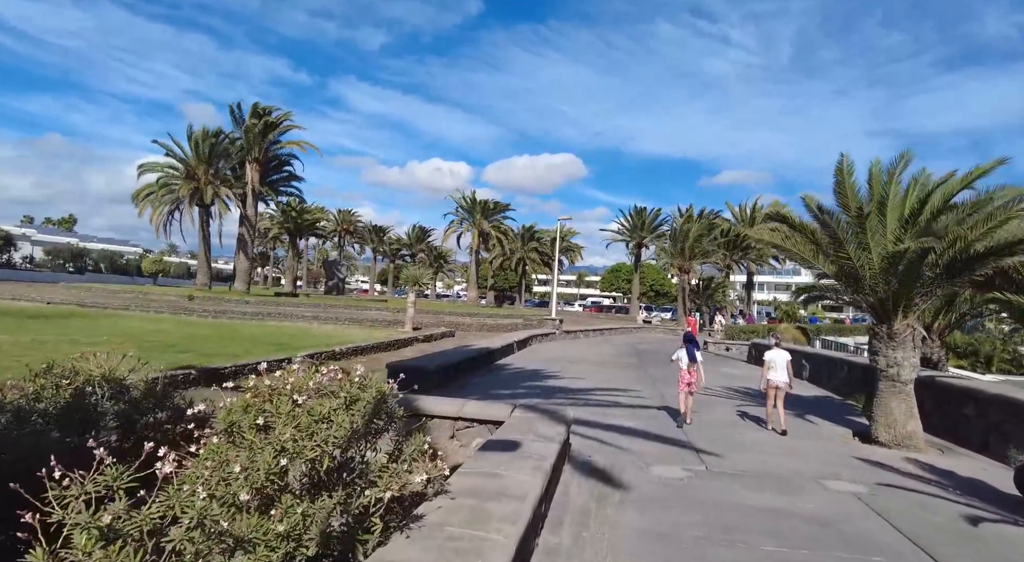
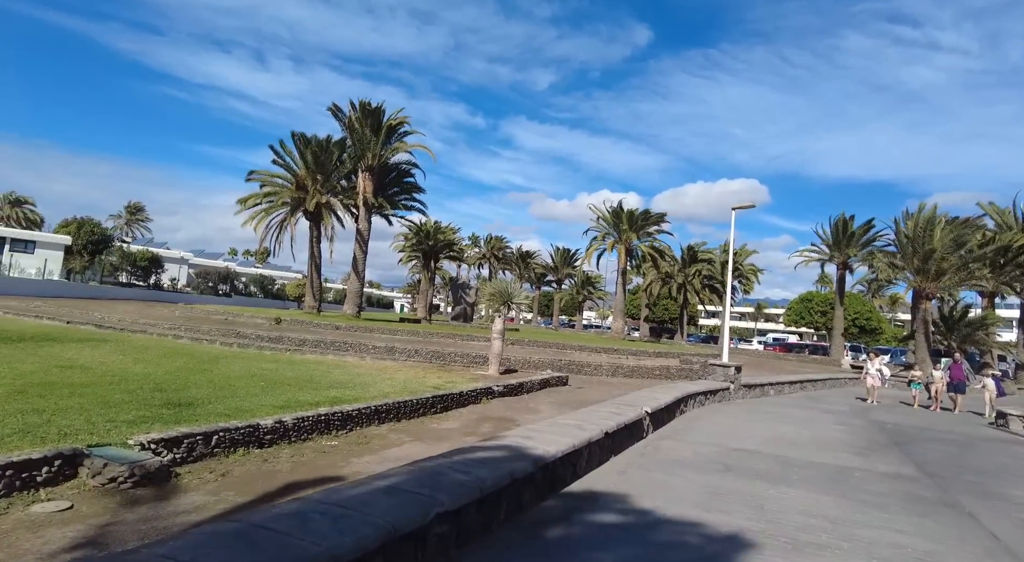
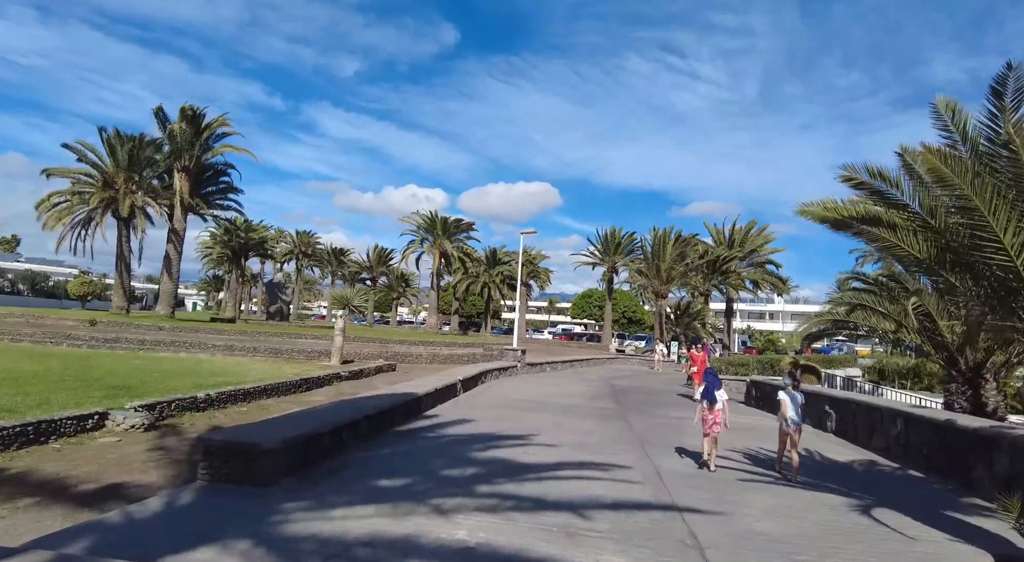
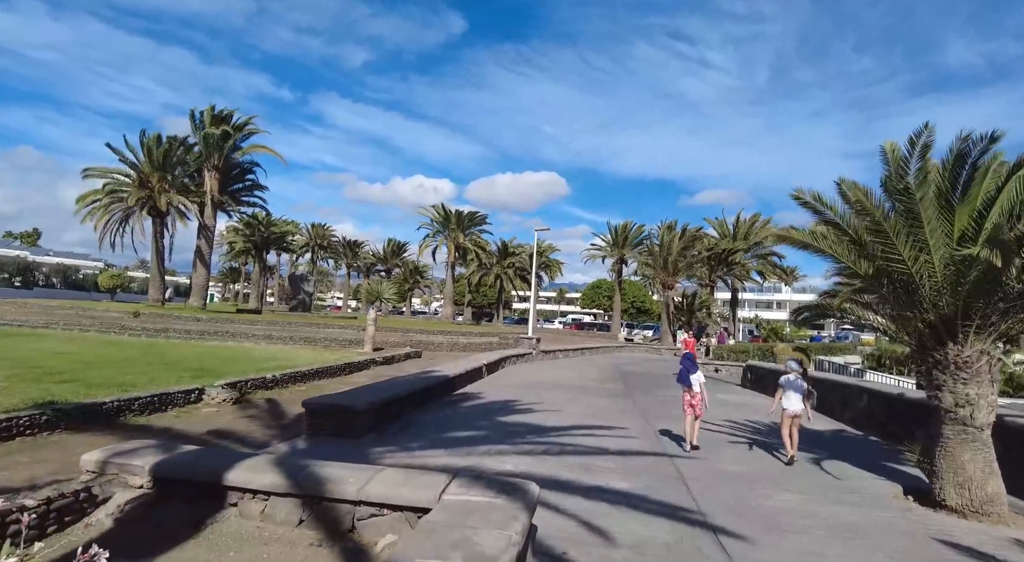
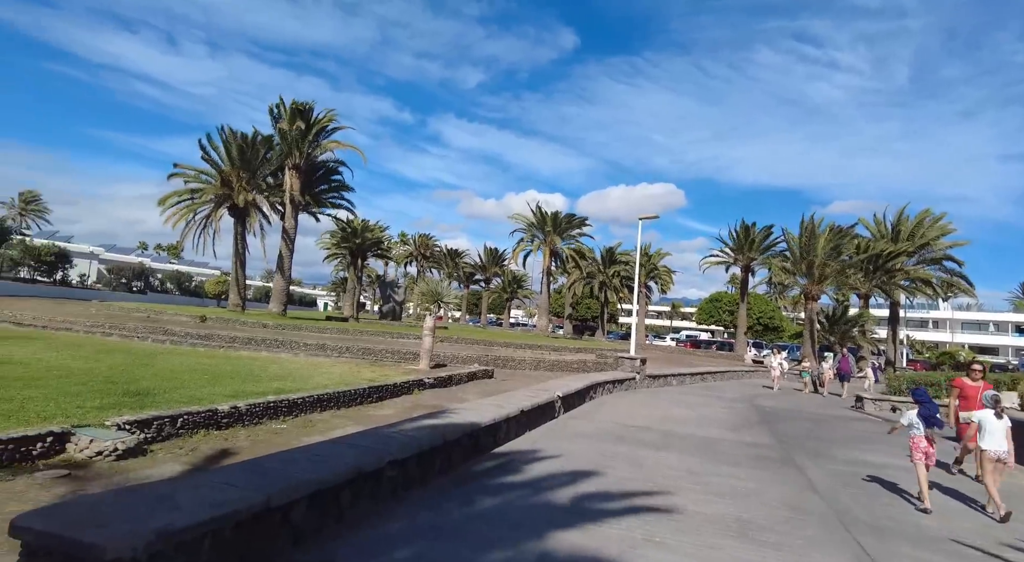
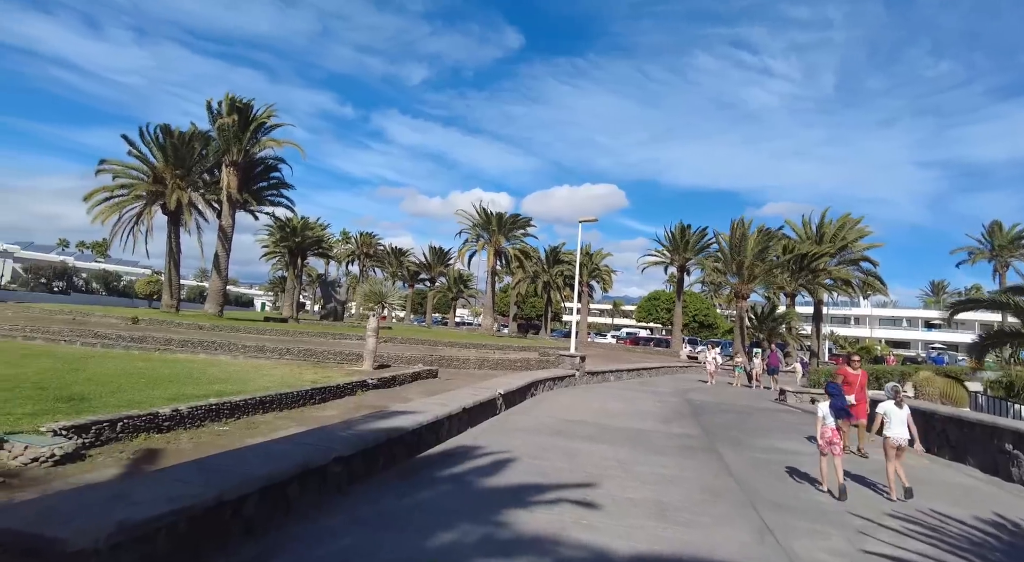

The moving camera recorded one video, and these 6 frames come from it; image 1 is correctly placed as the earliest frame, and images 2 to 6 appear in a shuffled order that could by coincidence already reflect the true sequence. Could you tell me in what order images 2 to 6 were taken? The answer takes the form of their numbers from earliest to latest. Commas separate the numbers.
4, 3, 6, 5, 2
